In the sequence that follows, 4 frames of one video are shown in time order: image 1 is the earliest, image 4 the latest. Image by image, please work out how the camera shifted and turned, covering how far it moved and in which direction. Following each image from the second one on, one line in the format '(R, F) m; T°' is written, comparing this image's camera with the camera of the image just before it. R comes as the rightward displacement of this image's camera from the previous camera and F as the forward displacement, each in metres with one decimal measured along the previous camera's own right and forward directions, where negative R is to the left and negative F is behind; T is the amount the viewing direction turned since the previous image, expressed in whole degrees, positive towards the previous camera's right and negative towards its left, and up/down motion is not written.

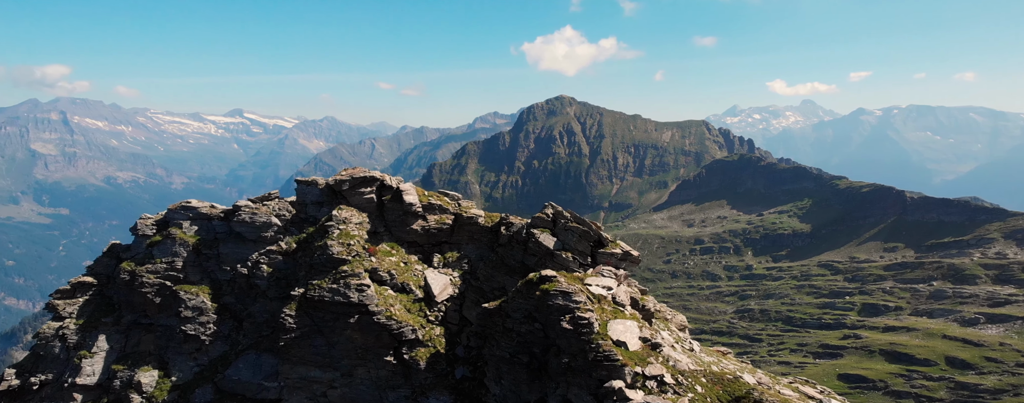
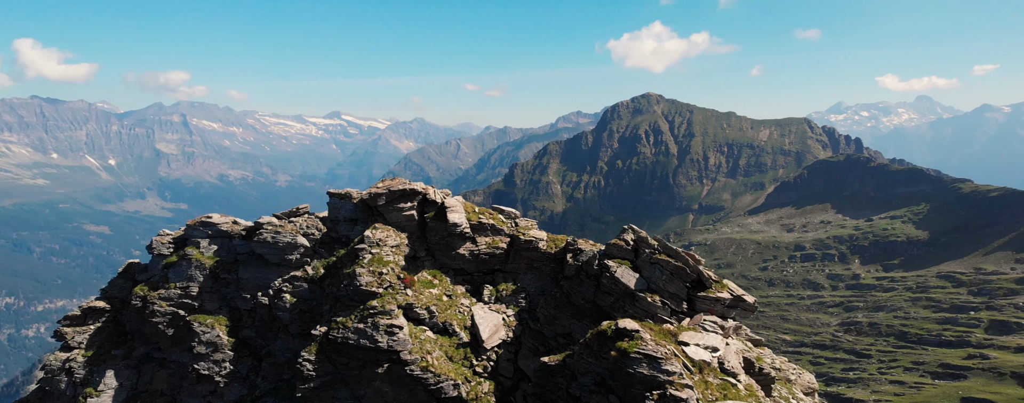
(+1.4, +16.7) m; -8°
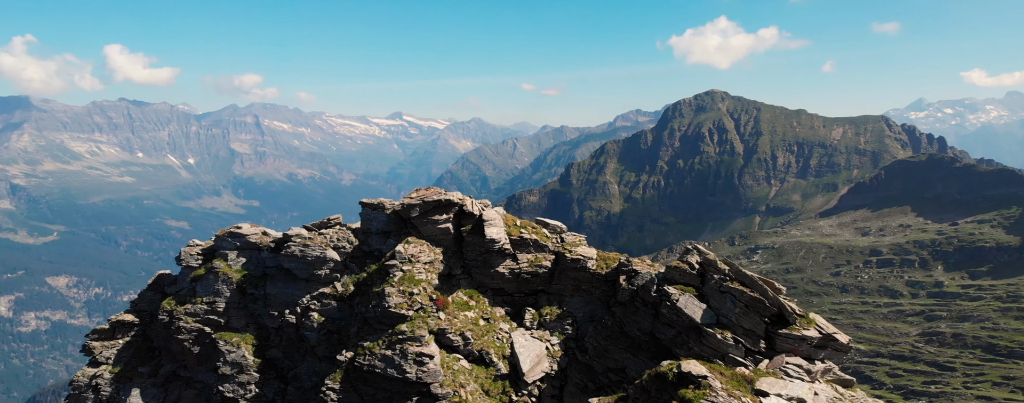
(+1.1, +7.3) m; -5°
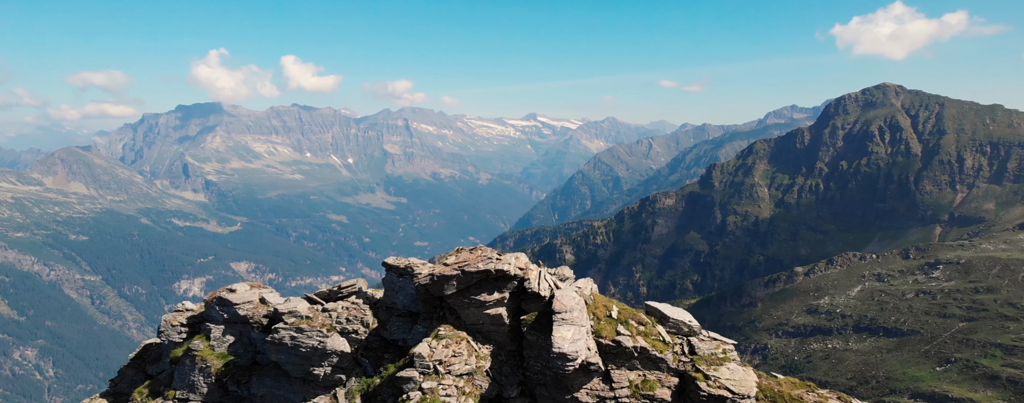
(+2.5, +24.9) m; -13°
